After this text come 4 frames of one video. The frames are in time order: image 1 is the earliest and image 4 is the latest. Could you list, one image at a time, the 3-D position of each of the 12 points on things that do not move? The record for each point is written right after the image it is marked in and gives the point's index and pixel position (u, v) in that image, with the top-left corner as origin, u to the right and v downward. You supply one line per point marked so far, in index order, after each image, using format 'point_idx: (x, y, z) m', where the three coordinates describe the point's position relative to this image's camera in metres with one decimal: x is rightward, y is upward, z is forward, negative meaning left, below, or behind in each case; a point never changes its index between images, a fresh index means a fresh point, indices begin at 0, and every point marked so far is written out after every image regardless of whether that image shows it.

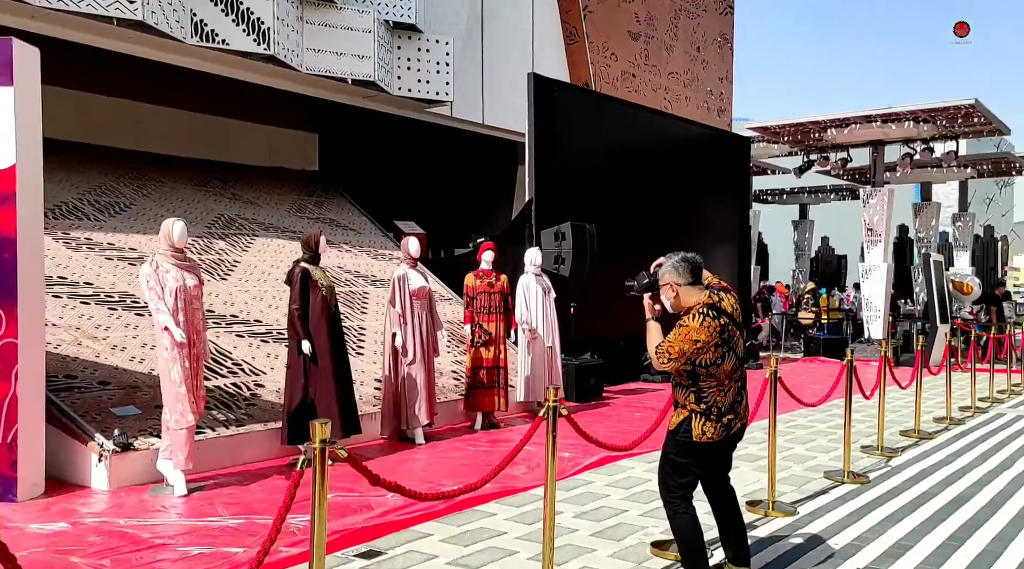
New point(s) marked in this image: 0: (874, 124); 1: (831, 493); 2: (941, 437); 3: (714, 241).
0: (+5.9, +2.6, +15.3) m
1: (+2.0, -1.3, +5.8) m
2: (+3.5, -1.2, +7.8) m
3: (+2.9, +0.6, +13.4) m
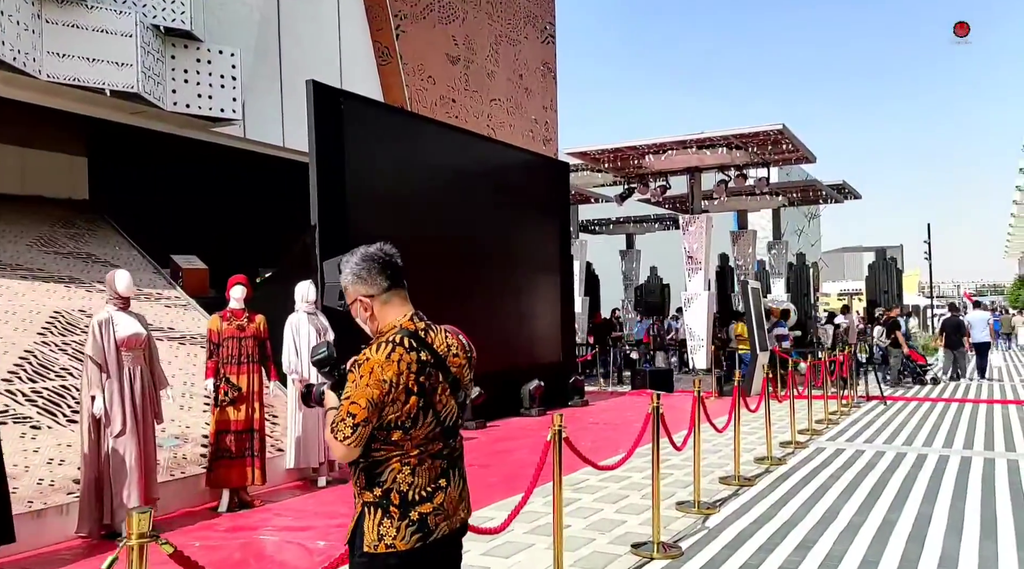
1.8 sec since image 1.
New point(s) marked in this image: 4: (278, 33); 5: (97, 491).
0: (+2.8, +2.1, +14.9) m
1: (+0.7, -1.5, +4.8) m
2: (+1.9, -1.5, +7.0) m
3: (+0.3, +0.2, +12.5) m
4: (-3.2, +3.5, +12.8) m
5: (-2.2, -1.1, +4.9) m
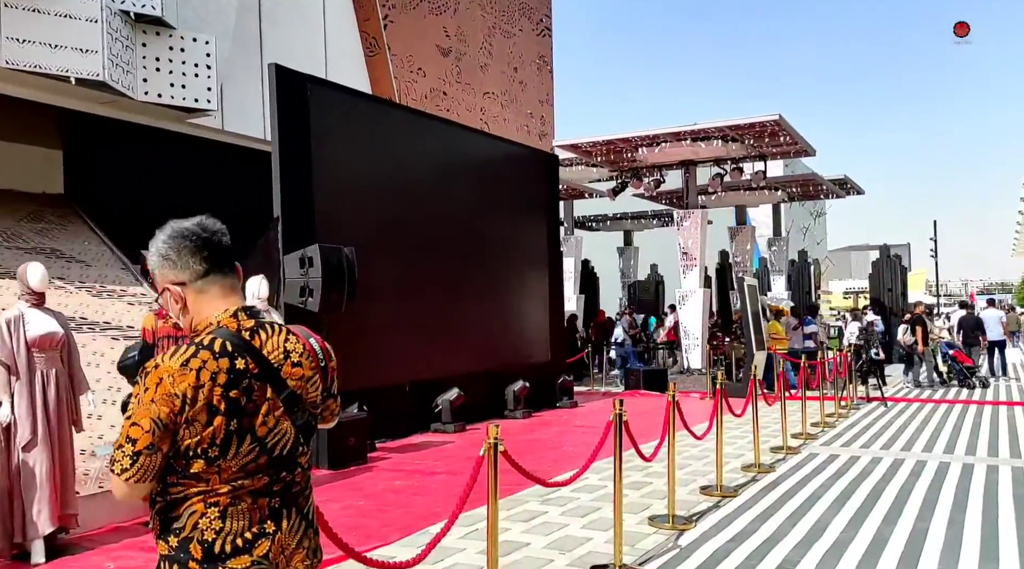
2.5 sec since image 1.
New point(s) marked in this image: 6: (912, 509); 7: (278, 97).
0: (+2.7, +2.2, +14.4) m
1: (+0.4, -1.5, +4.3) m
2: (+1.6, -1.4, +6.6) m
3: (+0.1, +0.2, +12.0) m
4: (-3.4, +3.5, +12.4) m
5: (-2.4, -1.0, +4.5) m
6: (+2.6, -1.5, +6.1) m
7: (-2.0, +1.5, +7.9) m
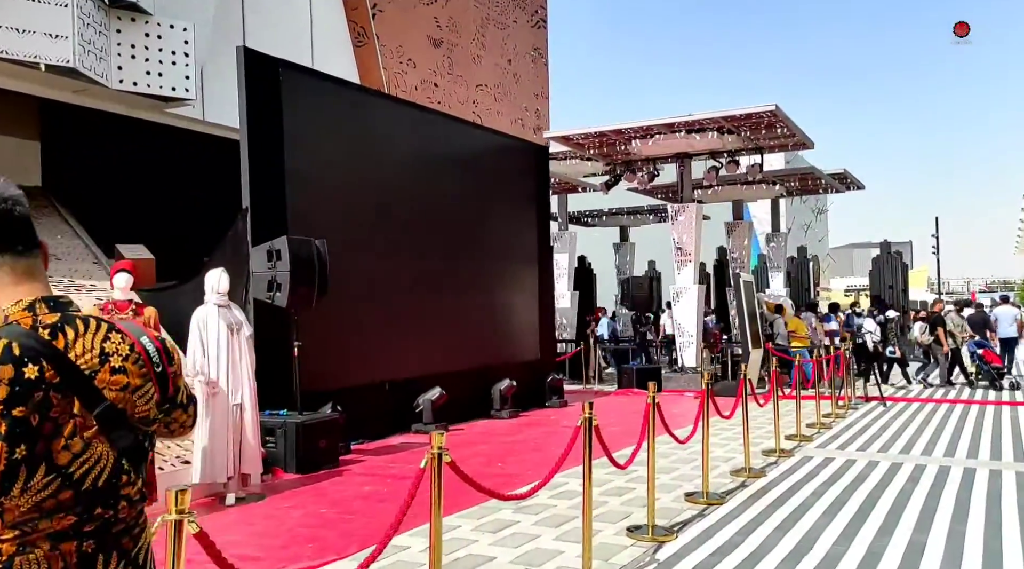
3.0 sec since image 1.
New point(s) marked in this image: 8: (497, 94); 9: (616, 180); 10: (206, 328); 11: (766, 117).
0: (+2.5, +2.2, +14.0) m
1: (+0.2, -1.4, +4.0) m
2: (+1.5, -1.4, +6.2) m
3: (-0.1, +0.3, +11.7) m
4: (-3.6, +3.6, +12.0) m
5: (-2.6, -1.0, +4.1) m
6: (+2.4, -1.4, +5.7) m
7: (-2.1, +1.6, +7.6) m
8: (-0.3, +4.0, +19.6) m
9: (+1.8, +1.8, +16.2) m
10: (-1.9, -0.3, +6.0) m
11: (+3.5, +2.3, +12.8) m
